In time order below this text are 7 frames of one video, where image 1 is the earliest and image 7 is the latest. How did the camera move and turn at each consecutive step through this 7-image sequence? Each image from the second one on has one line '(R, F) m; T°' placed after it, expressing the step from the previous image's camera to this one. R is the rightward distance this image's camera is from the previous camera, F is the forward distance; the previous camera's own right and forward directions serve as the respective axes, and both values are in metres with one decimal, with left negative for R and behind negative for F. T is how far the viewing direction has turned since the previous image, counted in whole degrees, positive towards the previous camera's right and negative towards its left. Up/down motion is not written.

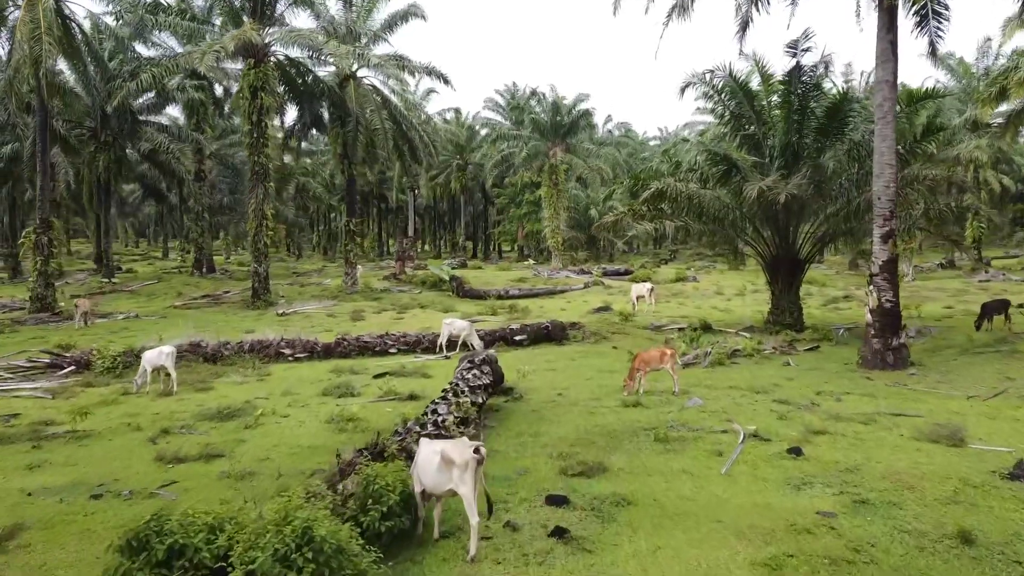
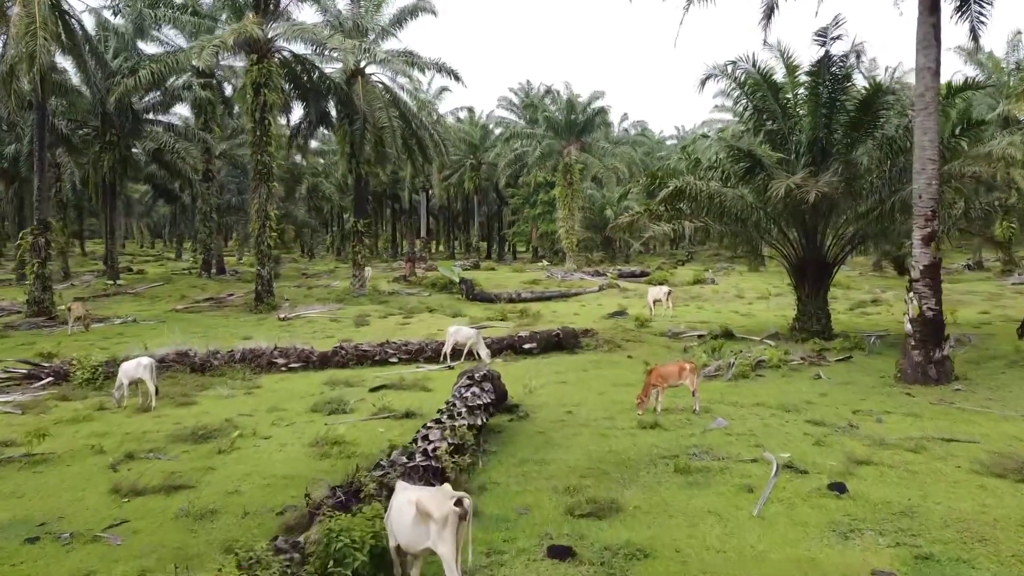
(+0.1, +0.7) m; -1°
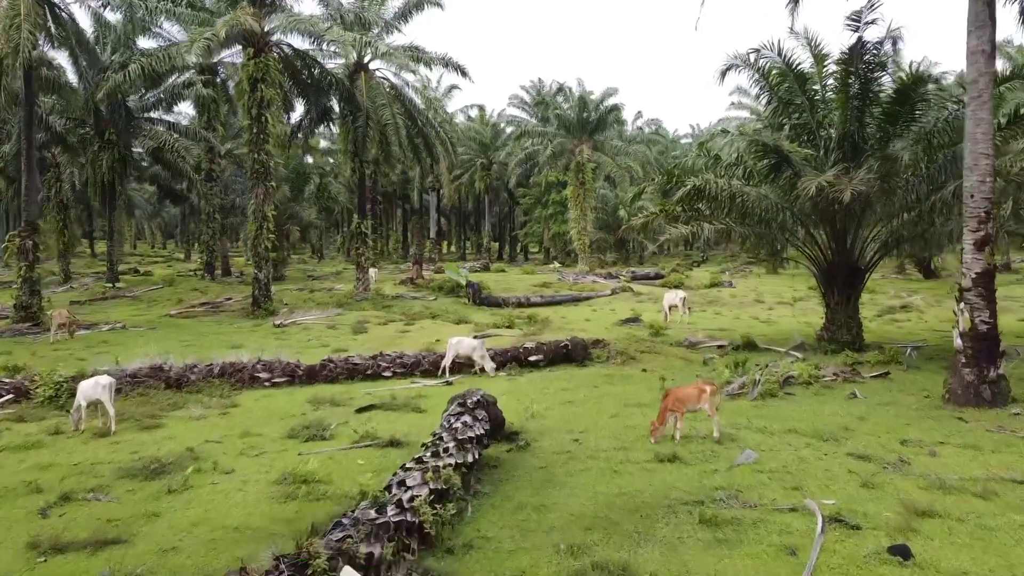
(+0.1, +0.9) m; -1°
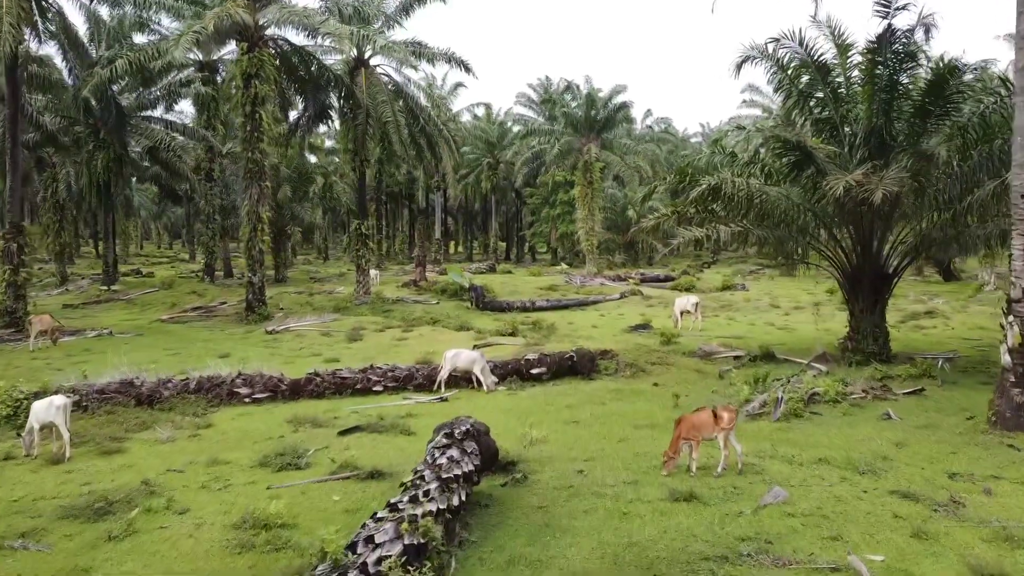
(+0.1, +0.7) m; -1°
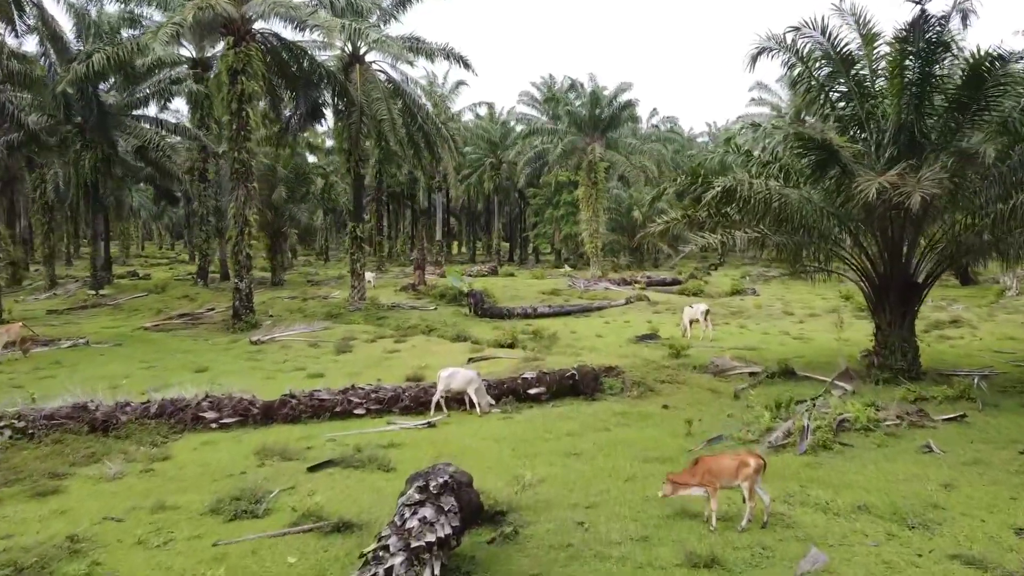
(+0.1, +0.8) m; 0°
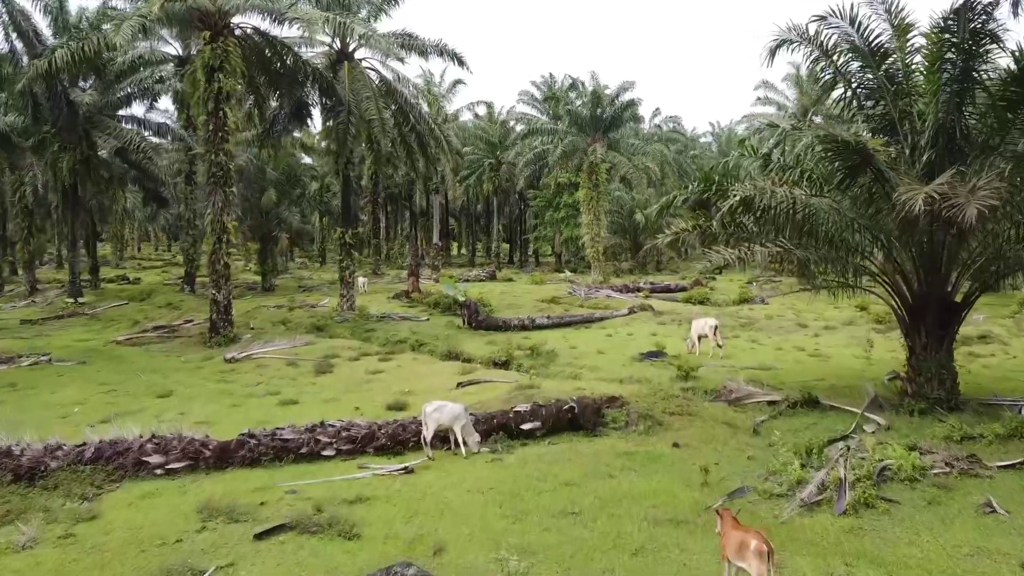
(+0.1, +1.0) m; 0°
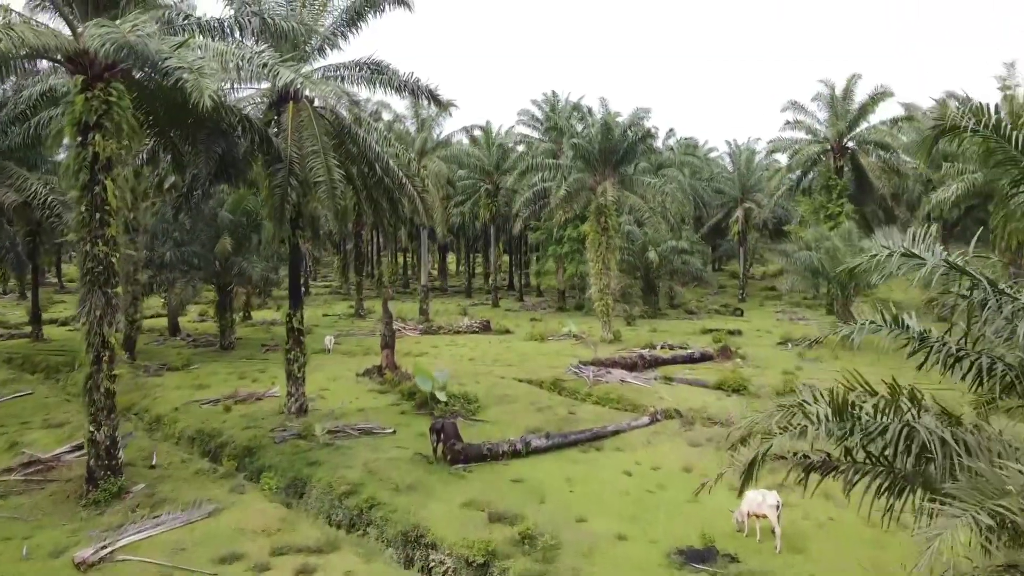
(+0.2, +4.1) m; 0°
